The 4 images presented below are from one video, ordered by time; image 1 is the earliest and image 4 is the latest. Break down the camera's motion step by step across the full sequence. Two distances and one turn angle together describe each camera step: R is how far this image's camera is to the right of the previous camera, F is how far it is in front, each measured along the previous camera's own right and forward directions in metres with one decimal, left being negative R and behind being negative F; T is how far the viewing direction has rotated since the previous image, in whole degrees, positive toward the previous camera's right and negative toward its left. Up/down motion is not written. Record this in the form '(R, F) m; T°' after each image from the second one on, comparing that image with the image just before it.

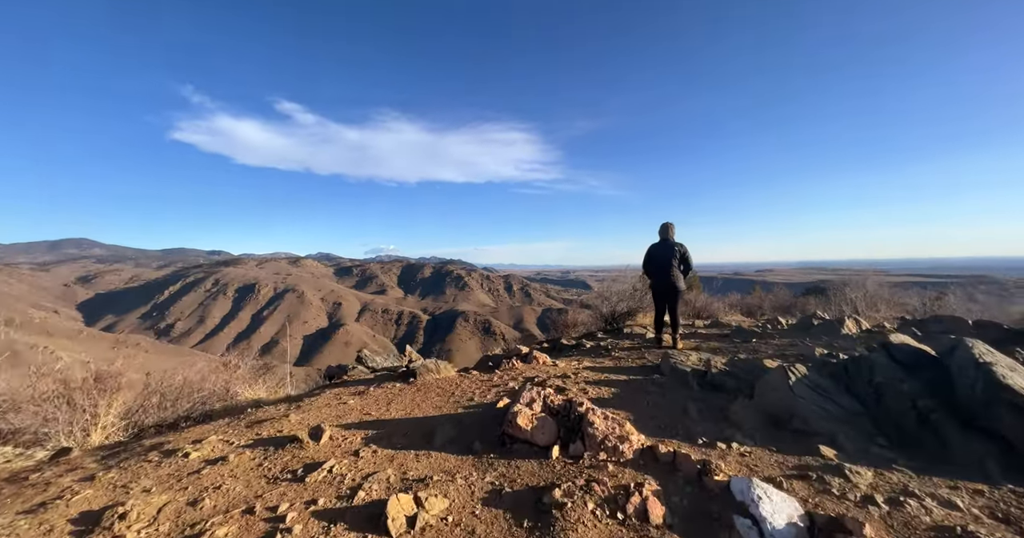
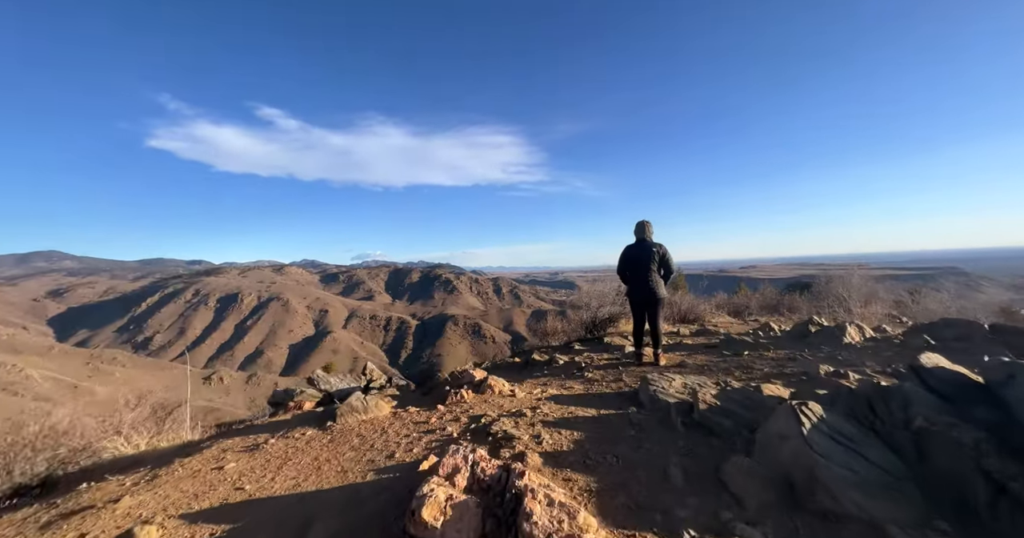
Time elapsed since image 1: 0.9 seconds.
(+0.4, +0.9) m; +2°
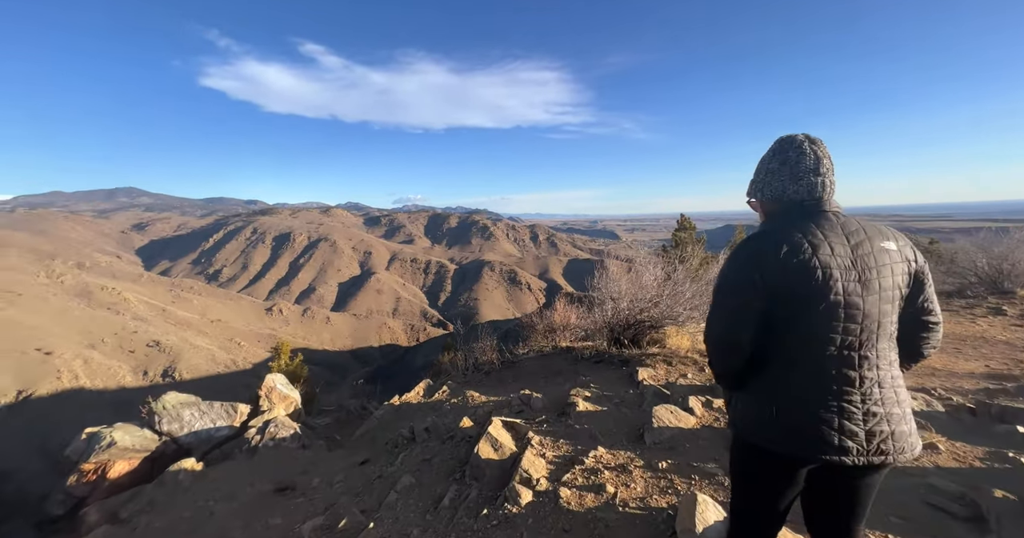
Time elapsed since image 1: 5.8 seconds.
(+0.9, +4.3) m; -5°
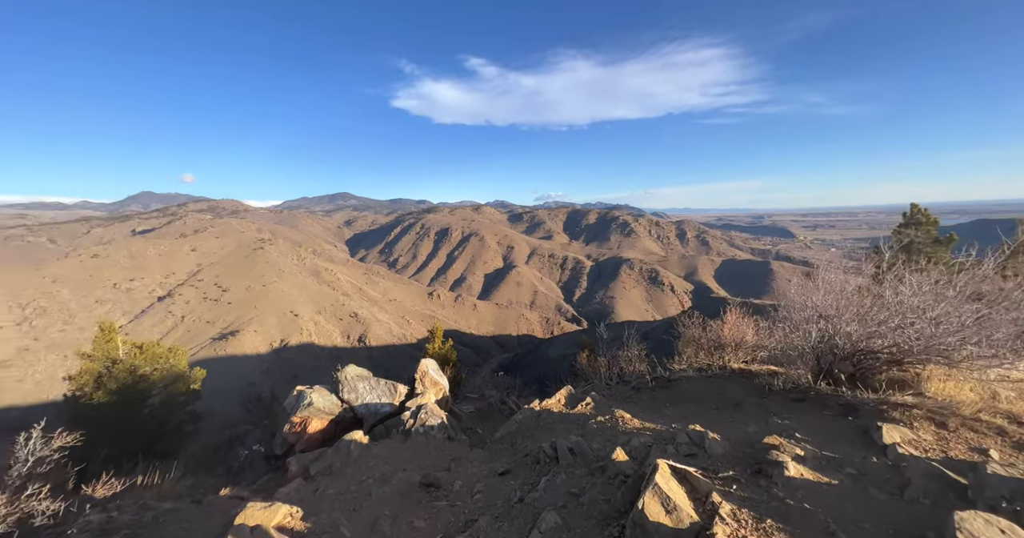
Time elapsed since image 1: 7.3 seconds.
(-0.3, +0.7) m; -19°
